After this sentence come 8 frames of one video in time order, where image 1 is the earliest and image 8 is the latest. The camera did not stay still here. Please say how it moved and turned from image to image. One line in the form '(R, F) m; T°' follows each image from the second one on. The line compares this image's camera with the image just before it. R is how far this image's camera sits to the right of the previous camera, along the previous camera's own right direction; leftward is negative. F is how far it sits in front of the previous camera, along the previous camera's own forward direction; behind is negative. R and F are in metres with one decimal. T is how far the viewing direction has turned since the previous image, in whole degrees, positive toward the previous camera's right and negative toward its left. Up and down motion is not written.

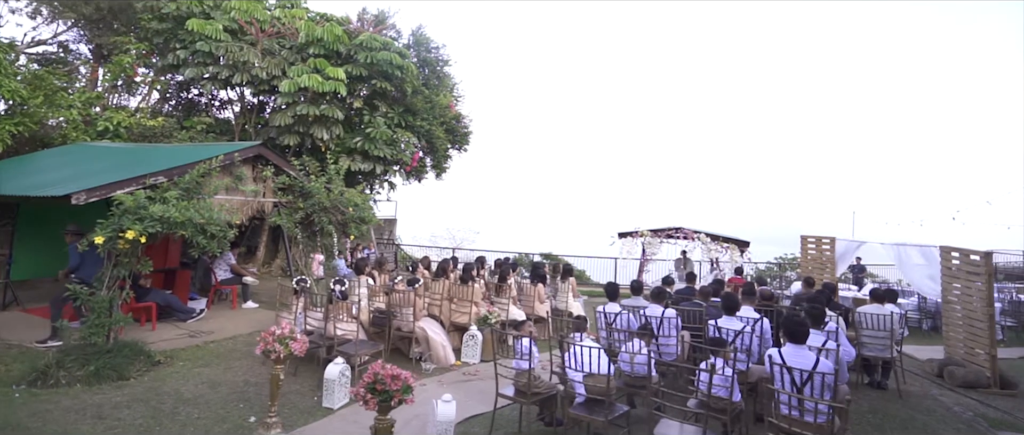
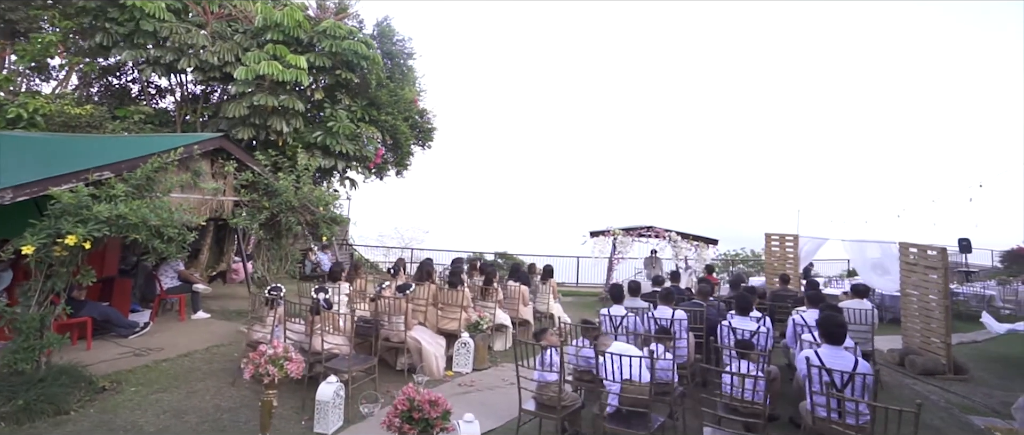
(-0.7, +0.4) m; +6°
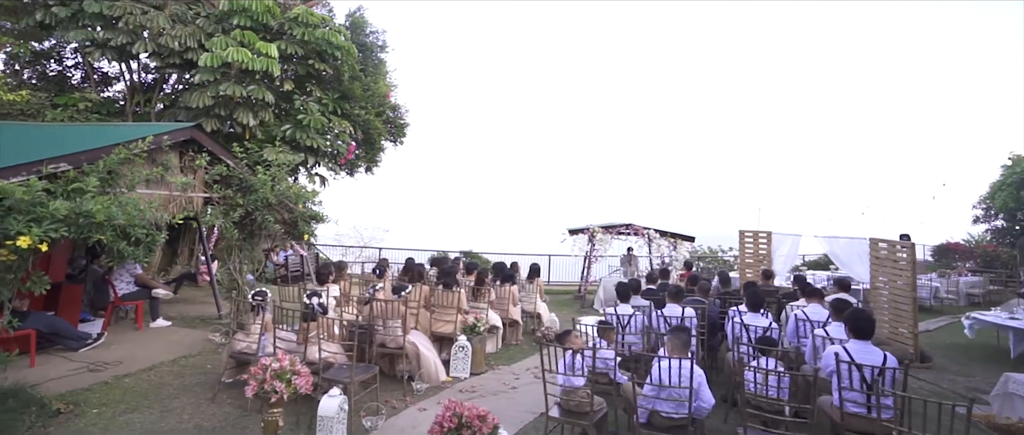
(-0.6, +0.3) m; +5°
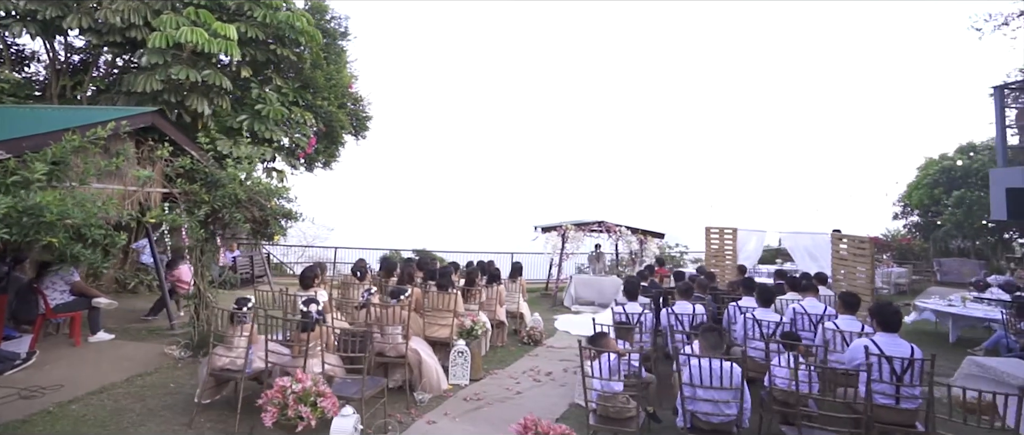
(-0.8, +0.4) m; +7°
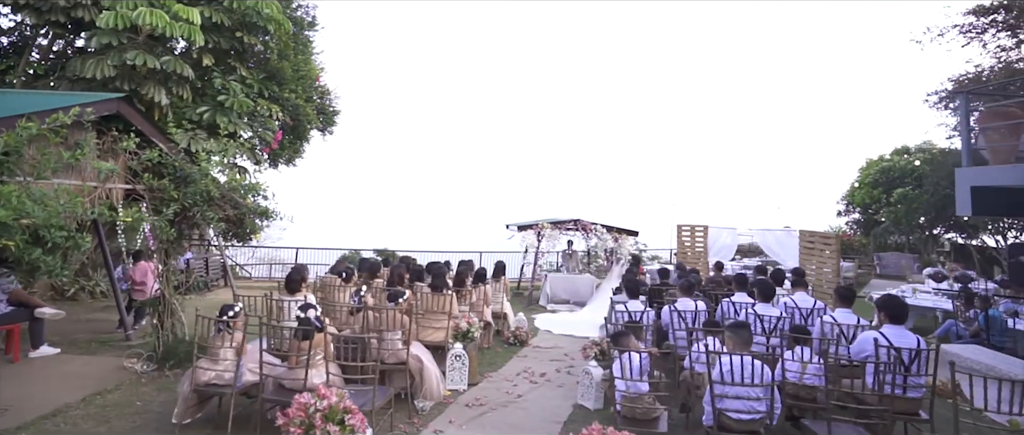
(-0.6, +0.2) m; +5°
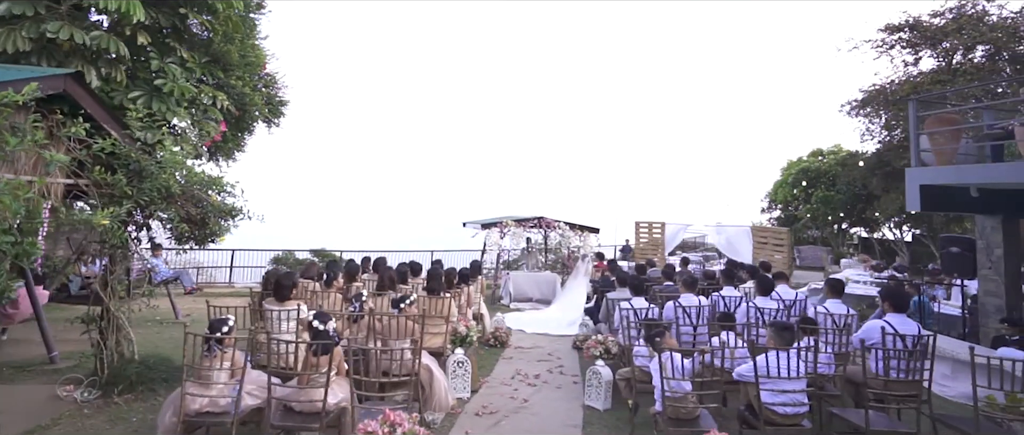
(-0.9, +0.3) m; +8°
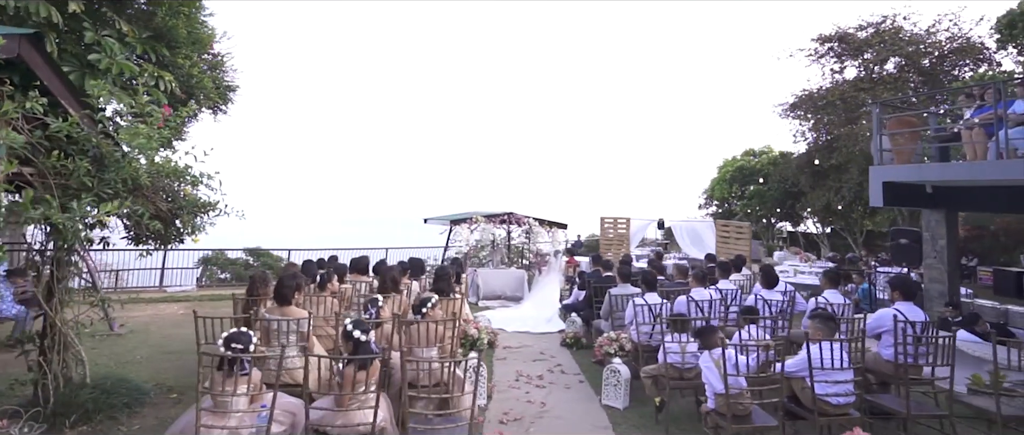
(-1.0, +0.4) m; +8°
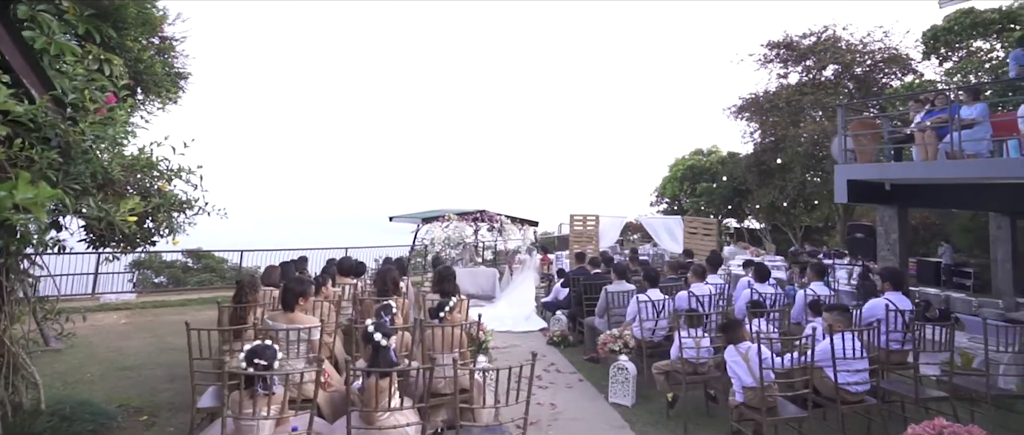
(-0.7, +0.2) m; +6°
